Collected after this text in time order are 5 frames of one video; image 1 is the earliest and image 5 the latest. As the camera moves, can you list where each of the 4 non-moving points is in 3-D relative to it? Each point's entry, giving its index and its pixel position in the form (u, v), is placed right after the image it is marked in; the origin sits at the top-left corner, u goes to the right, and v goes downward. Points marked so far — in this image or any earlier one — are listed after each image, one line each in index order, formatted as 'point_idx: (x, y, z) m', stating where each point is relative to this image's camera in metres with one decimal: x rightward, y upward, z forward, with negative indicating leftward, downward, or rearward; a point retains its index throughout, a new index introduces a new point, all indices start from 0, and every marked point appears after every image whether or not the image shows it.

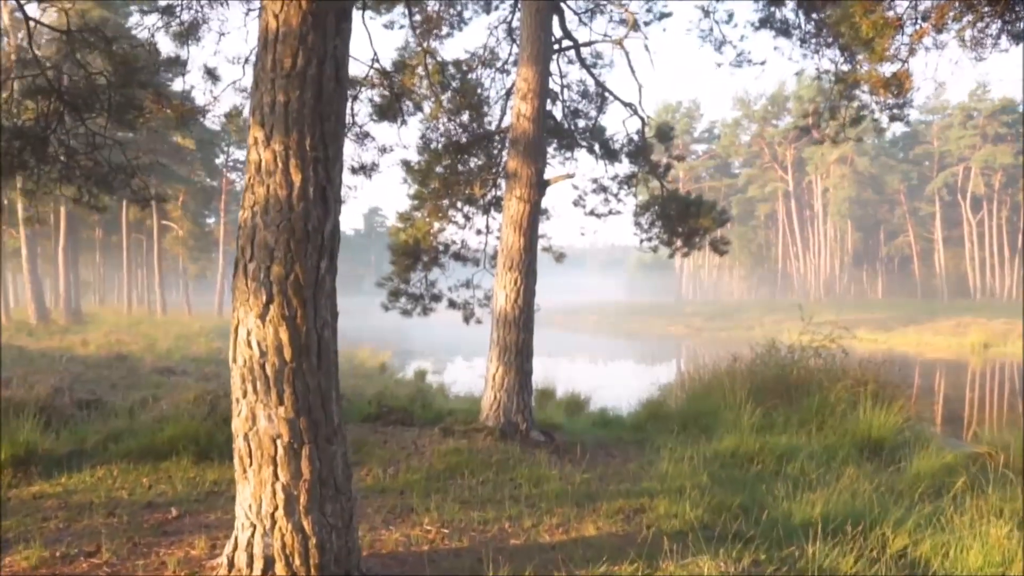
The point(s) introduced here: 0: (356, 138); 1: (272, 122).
0: (-1.1, +1.1, +5.8) m
1: (-1.0, +0.7, +3.4) m
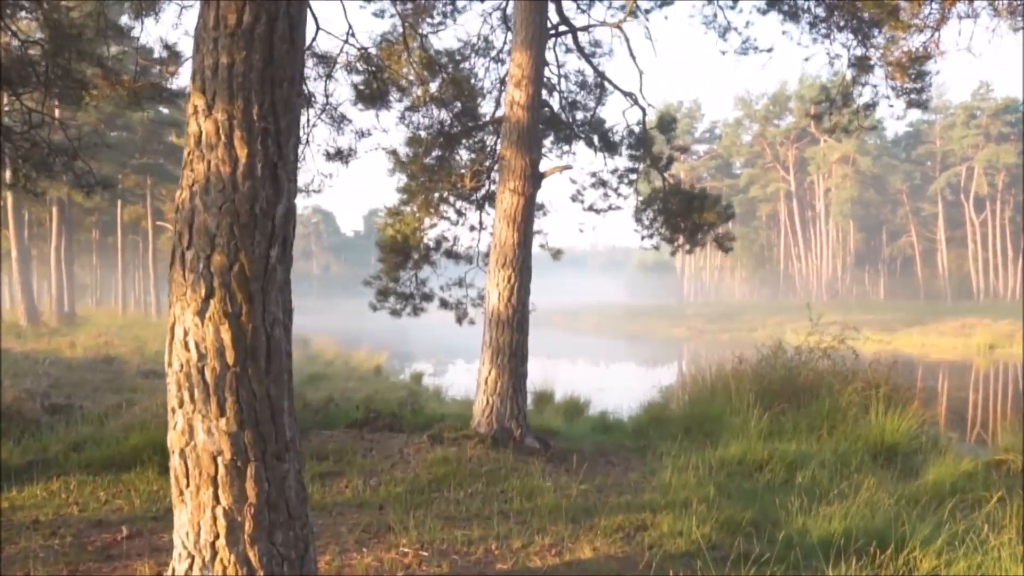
0: (-1.2, +1.1, +5.3) m
1: (-1.1, +0.7, +2.9) m
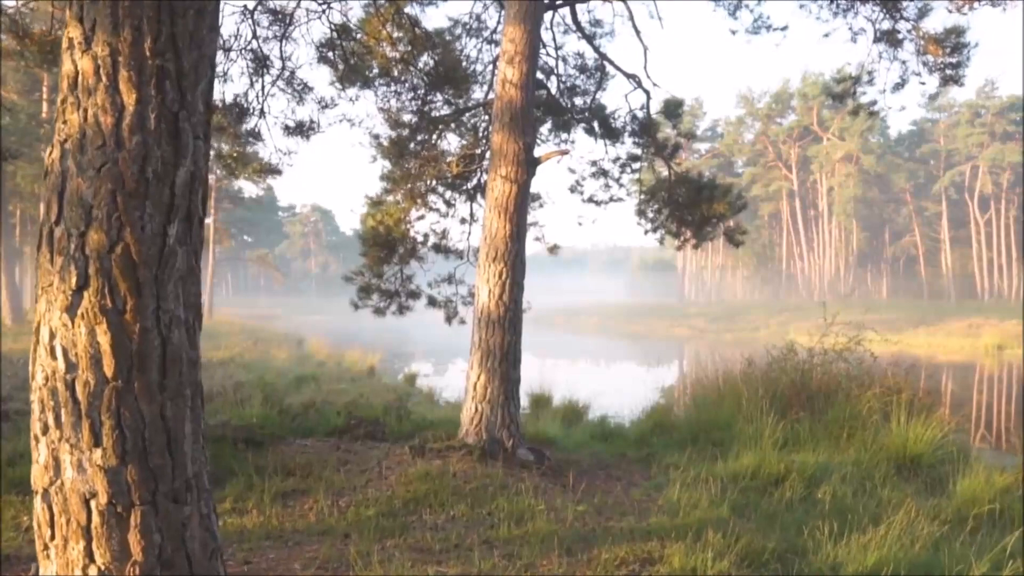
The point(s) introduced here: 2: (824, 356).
0: (-1.2, +1.1, +4.6) m
1: (-1.1, +0.7, +2.2) m
2: (+3.7, -0.8, +9.8) m
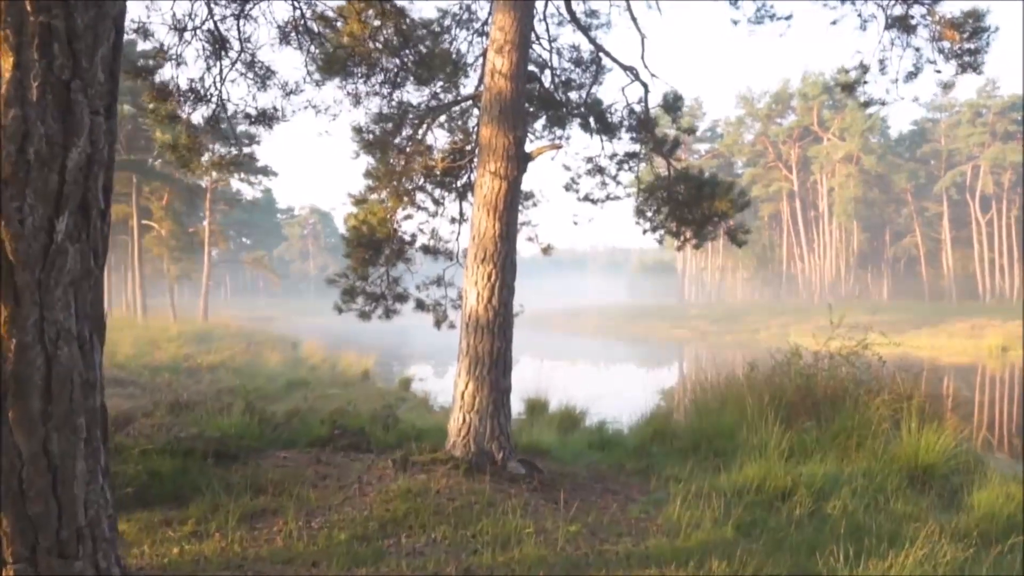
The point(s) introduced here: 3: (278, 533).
0: (-1.3, +1.1, +4.2) m
1: (-1.2, +0.7, +1.8) m
2: (+3.7, -0.8, +9.4) m
3: (-1.3, -1.4, +4.6) m
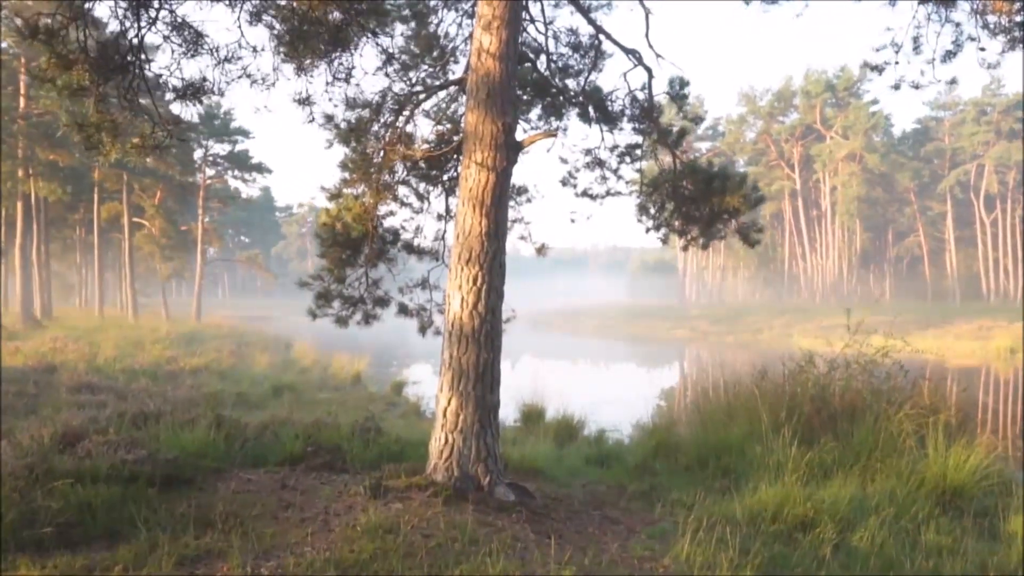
0: (-1.4, +1.1, +3.5) m
1: (-1.3, +0.7, +1.1) m
2: (+3.6, -0.9, +8.7) m
3: (-1.4, -1.4, +3.9) m
